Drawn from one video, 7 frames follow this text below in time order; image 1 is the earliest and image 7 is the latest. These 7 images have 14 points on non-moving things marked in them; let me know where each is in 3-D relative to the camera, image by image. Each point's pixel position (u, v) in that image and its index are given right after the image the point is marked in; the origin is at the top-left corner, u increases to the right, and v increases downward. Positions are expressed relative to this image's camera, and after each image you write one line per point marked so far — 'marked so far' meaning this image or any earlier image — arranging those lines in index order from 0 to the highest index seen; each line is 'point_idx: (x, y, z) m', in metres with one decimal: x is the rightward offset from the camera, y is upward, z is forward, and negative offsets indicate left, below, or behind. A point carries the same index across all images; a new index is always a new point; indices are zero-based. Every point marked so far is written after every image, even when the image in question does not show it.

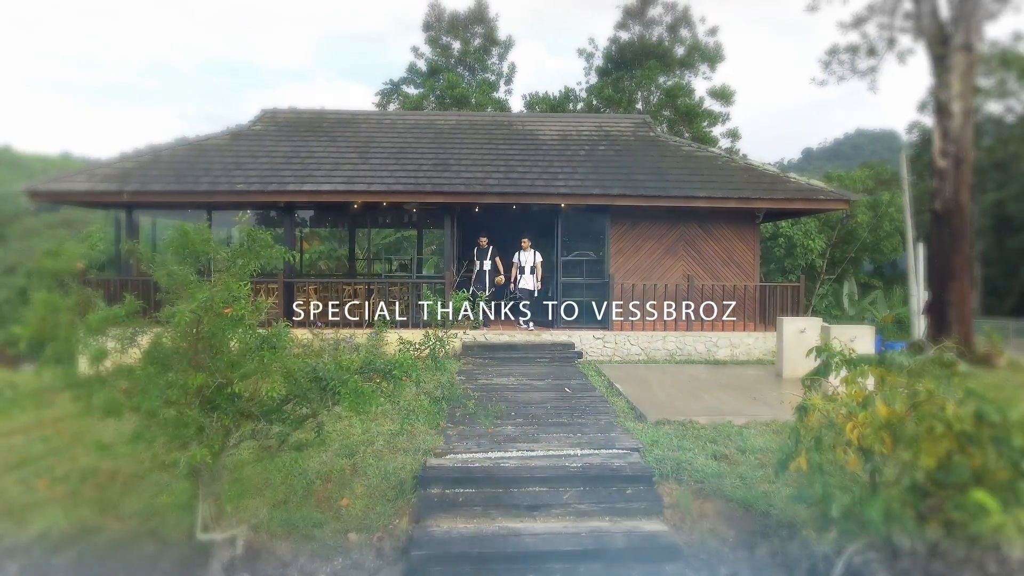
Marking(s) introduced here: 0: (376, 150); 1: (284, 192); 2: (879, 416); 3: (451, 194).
0: (-3.1, +3.1, +10.2) m
1: (-4.5, +1.9, +8.9) m
2: (+2.3, -0.8, +2.8) m
3: (-1.2, +1.9, +9.0) m
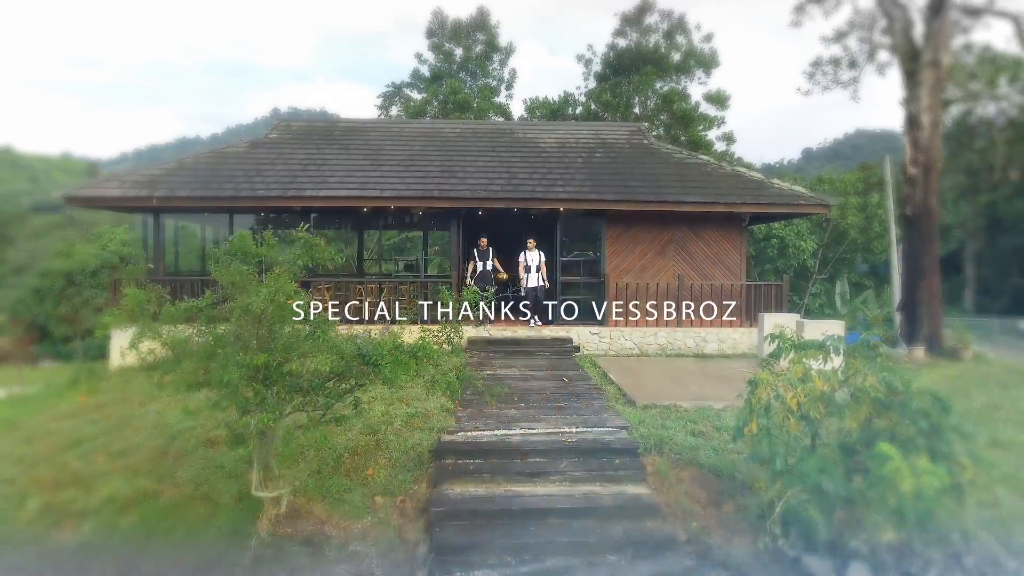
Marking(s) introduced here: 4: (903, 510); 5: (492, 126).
0: (-3.0, +3.1, +10.8) m
1: (-4.4, +2.0, +9.5) m
2: (+2.3, -0.7, +3.5) m
3: (-1.2, +1.9, +9.6) m
4: (+2.7, -1.5, +3.2) m
5: (-0.6, +4.5, +12.5) m
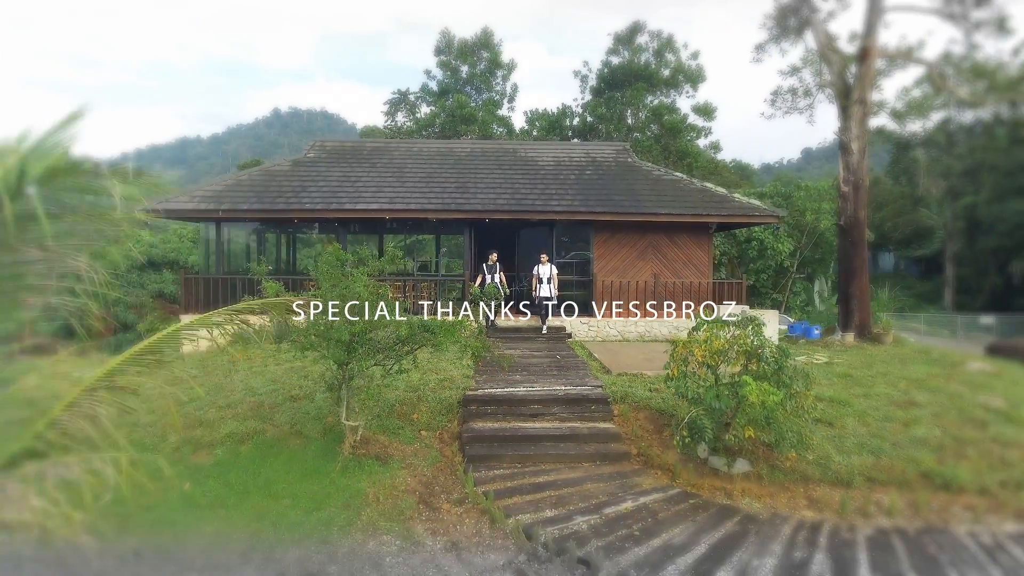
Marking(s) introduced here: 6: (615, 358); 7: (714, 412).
0: (-2.9, +3.2, +12.8) m
1: (-4.3, +2.0, +11.5) m
2: (+2.4, -0.7, +5.4) m
3: (-1.1, +2.0, +11.6) m
4: (+2.8, -1.4, +5.1) m
5: (-0.5, +4.6, +14.4) m
6: (+2.2, -1.5, +9.5) m
7: (+2.4, -1.5, +5.3) m
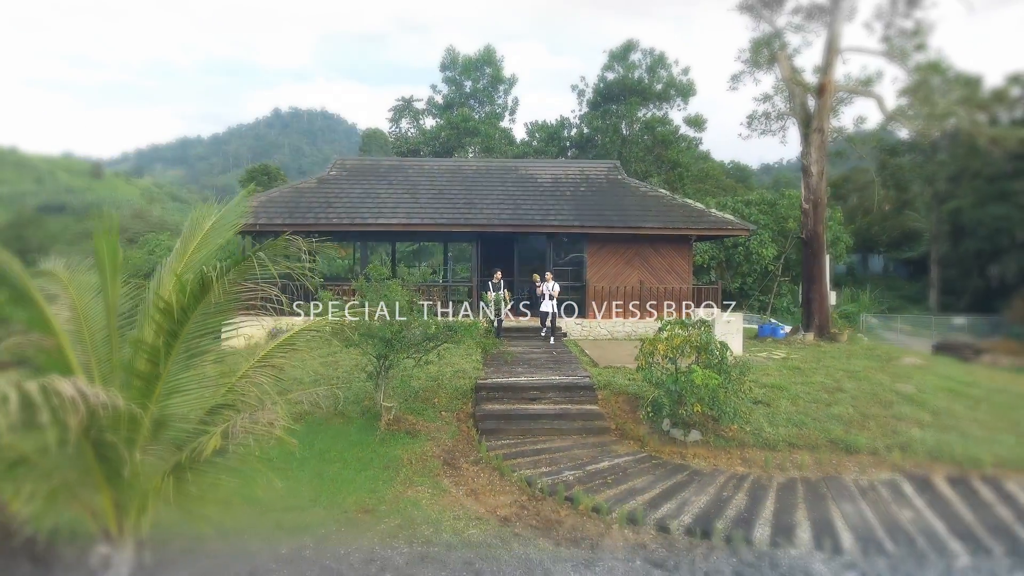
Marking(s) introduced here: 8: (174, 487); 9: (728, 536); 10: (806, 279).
0: (-2.9, +3.1, +14.3) m
1: (-4.3, +1.9, +13.0) m
2: (+2.5, -0.8, +7.0) m
3: (-1.0, +1.8, +13.1) m
4: (+2.8, -1.6, +6.6) m
5: (-0.4, +4.4, +15.9) m
6: (+2.2, -1.6, +11.0) m
7: (+2.4, -1.6, +6.9) m
8: (-2.8, -1.6, +3.7) m
9: (+2.4, -2.7, +4.9) m
10: (+8.6, +0.3, +13.2) m
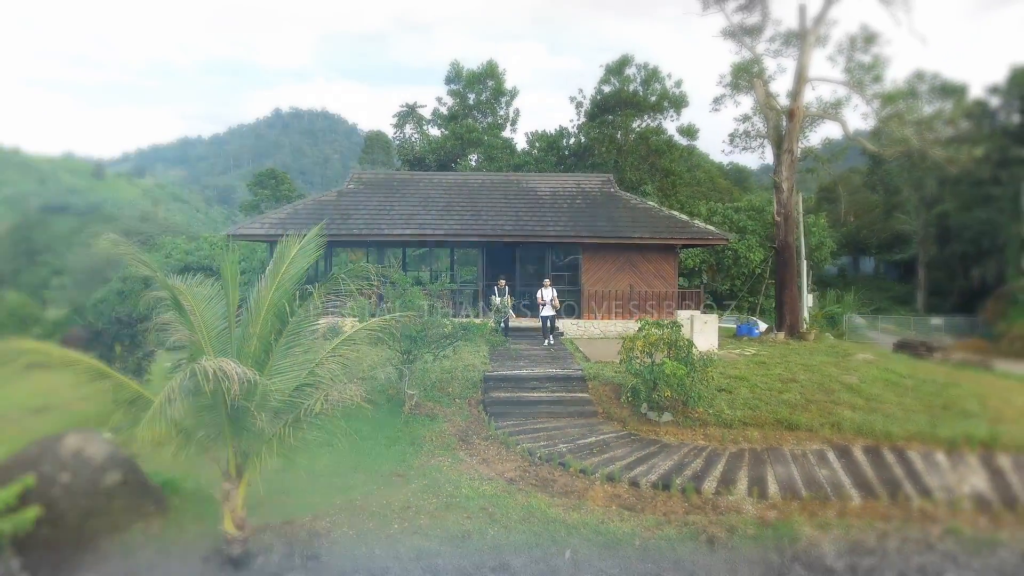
0: (-2.8, +3.0, +15.8) m
1: (-4.2, +1.8, +14.5) m
2: (+2.6, -0.9, +8.4) m
3: (-1.0, +1.7, +14.5) m
4: (+2.9, -1.7, +8.1) m
5: (-0.3, +4.3, +17.4) m
6: (+2.3, -1.7, +12.4) m
7: (+2.5, -1.7, +8.3) m
8: (-2.7, -1.8, +5.2) m
9: (+2.4, -2.8, +6.3) m
10: (+8.7, +0.1, +14.7) m
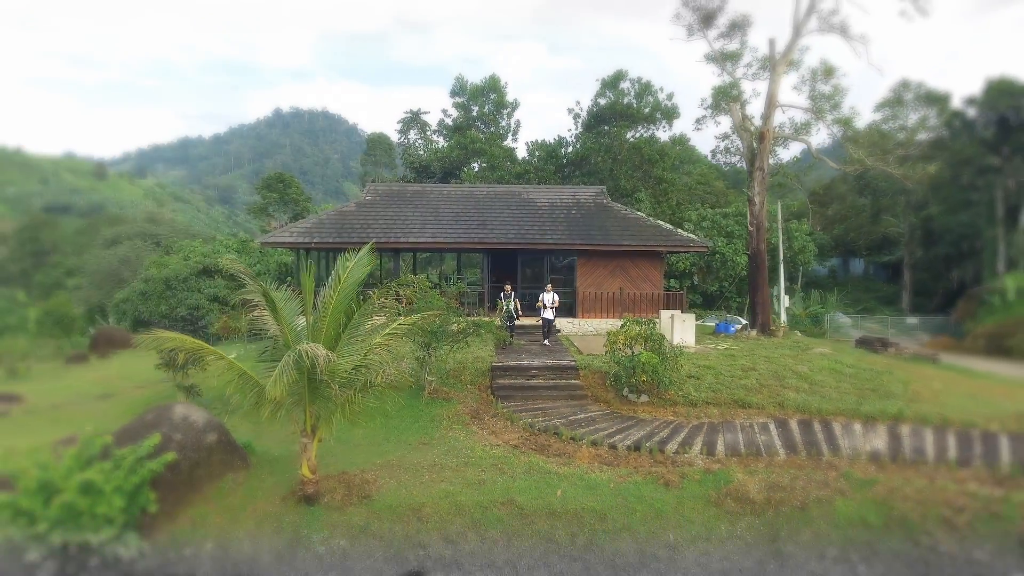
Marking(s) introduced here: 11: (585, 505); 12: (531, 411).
0: (-2.7, +2.9, +17.5) m
1: (-4.1, +1.7, +16.2) m
2: (+2.6, -1.0, +10.1) m
3: (-0.9, +1.6, +16.3) m
4: (+3.0, -1.8, +9.8) m
5: (-0.2, +4.2, +19.1) m
6: (+2.4, -1.8, +14.2) m
7: (+2.6, -1.8, +10.0) m
8: (-2.6, -1.8, +6.9) m
9: (+2.5, -2.9, +8.1) m
10: (+8.8, +0.1, +16.4) m
11: (+1.1, -3.3, +6.8) m
12: (+0.4, -2.8, +10.0) m
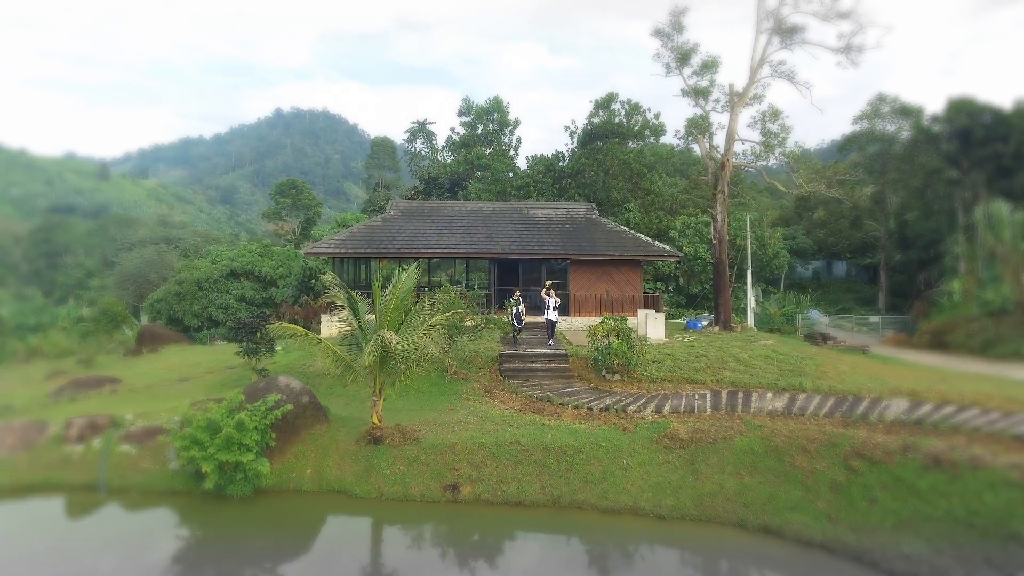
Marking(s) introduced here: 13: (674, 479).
0: (-2.6, +2.8, +20.6) m
1: (-4.0, +1.6, +19.3) m
2: (+2.8, -1.2, +13.2) m
3: (-0.8, +1.5, +19.4) m
4: (+3.1, -1.9, +12.9) m
5: (-0.1, +4.1, +22.2) m
6: (+2.5, -2.0, +17.3) m
7: (+2.7, -2.0, +13.1) m
8: (-2.5, -2.0, +10.0) m
9: (+2.6, -3.0, +11.1) m
10: (+8.9, -0.1, +19.5) m
11: (+1.2, -3.4, +9.9) m
12: (+0.5, -2.9, +13.1) m
13: (+3.3, -3.9, +9.1) m
